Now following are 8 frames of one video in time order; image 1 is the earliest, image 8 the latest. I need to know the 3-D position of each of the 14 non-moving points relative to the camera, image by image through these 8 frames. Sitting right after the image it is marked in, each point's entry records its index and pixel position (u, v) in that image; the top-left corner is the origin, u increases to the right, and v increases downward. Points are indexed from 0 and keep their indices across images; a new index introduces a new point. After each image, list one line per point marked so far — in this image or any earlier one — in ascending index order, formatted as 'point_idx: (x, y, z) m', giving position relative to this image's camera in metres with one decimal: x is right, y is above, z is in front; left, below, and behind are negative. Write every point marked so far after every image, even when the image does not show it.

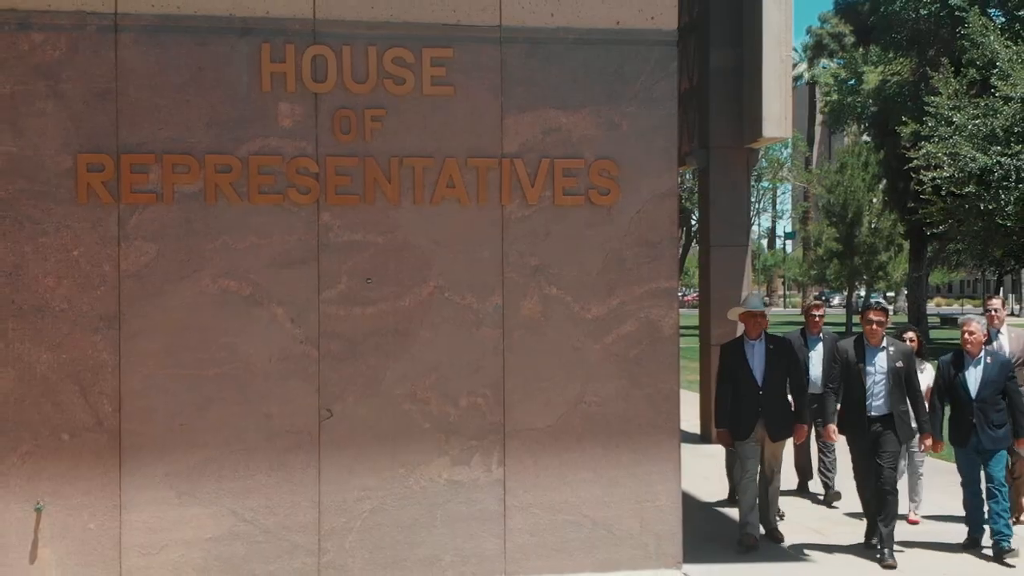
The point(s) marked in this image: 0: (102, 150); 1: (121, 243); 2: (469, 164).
0: (-2.3, +0.8, +6.0) m
1: (-2.2, +0.3, +6.1) m
2: (-0.2, +0.7, +6.4) m
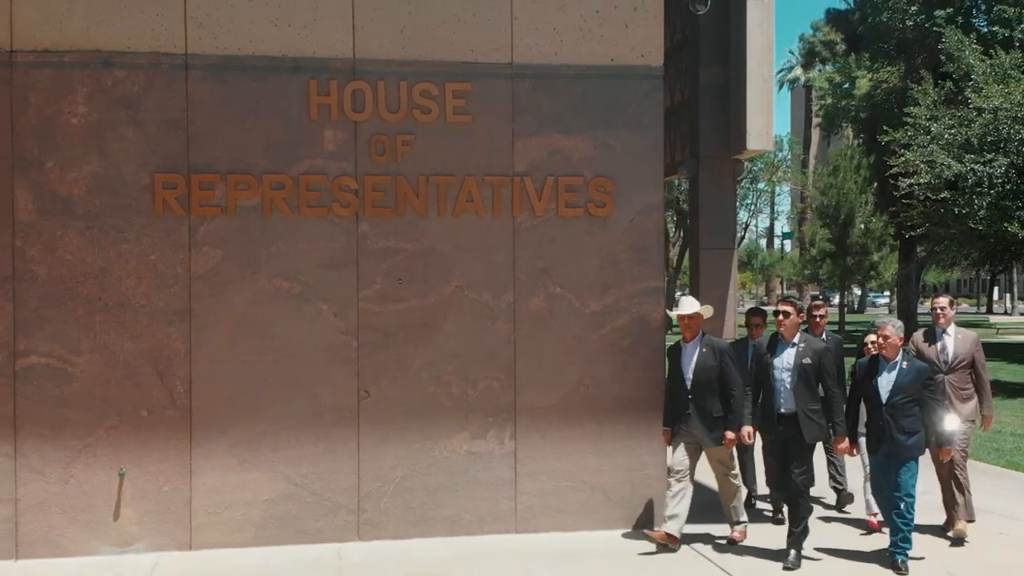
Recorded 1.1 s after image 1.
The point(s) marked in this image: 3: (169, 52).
0: (-2.2, +0.8, +7.1) m
1: (-2.1, +0.3, +7.1) m
2: (-0.2, +0.7, +7.5) m
3: (-2.2, +1.5, +7.1) m
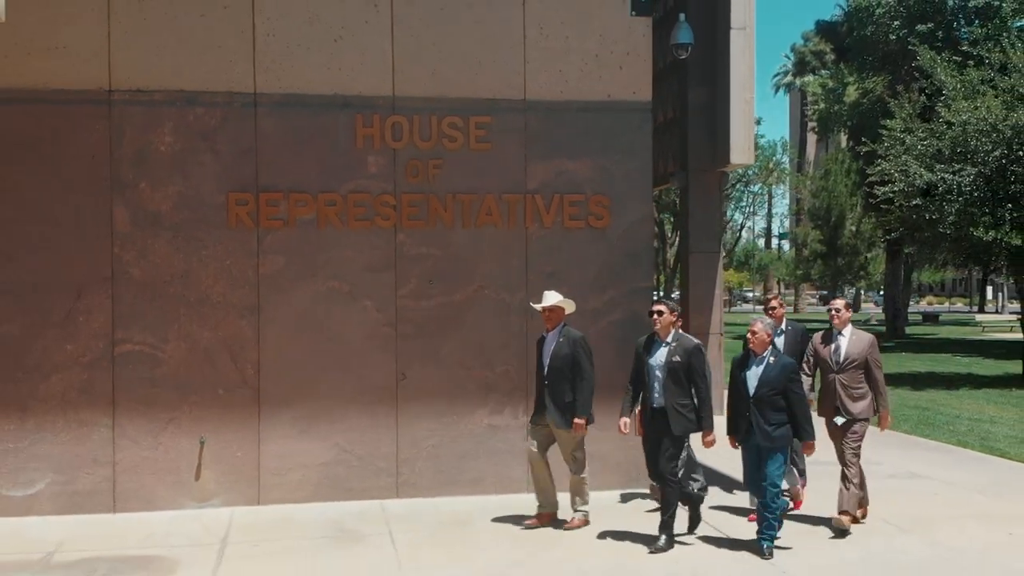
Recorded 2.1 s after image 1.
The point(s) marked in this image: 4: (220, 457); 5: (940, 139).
0: (-2.1, +0.8, +8.5) m
1: (-2.0, +0.3, +8.5) m
2: (-0.1, +0.7, +8.9) m
3: (-2.1, +1.5, +8.5) m
4: (-2.3, -1.3, +8.3) m
5: (+7.5, +2.6, +19.0) m
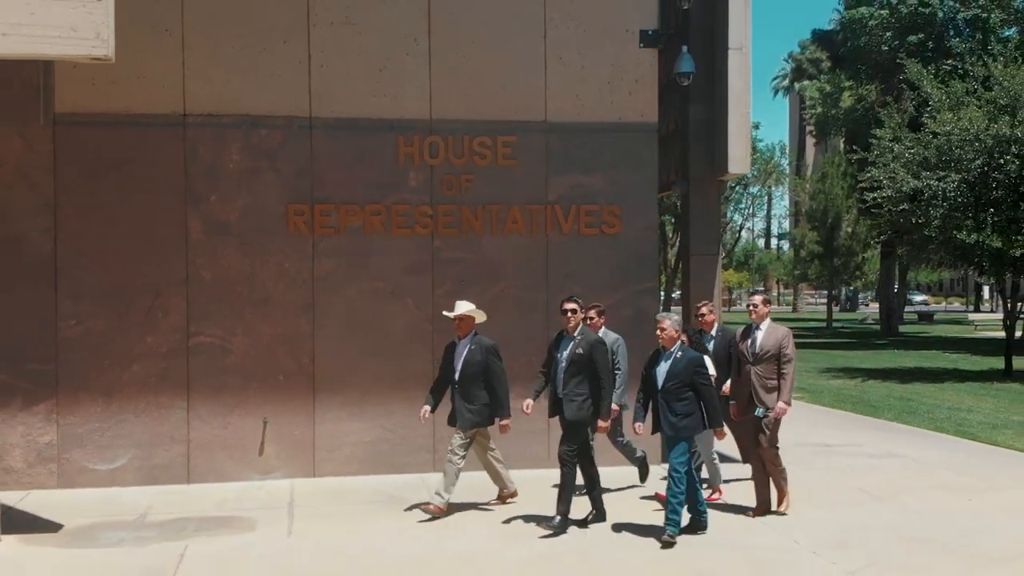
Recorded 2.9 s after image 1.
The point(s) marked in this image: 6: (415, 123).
0: (-1.9, +0.8, +9.7) m
1: (-1.8, +0.3, +9.7) m
2: (+0.1, +0.7, +10.1) m
3: (-1.9, +1.5, +9.7) m
4: (-2.1, -1.3, +9.5) m
5: (+7.7, +2.6, +20.2) m
6: (-0.9, +1.5, +9.9) m
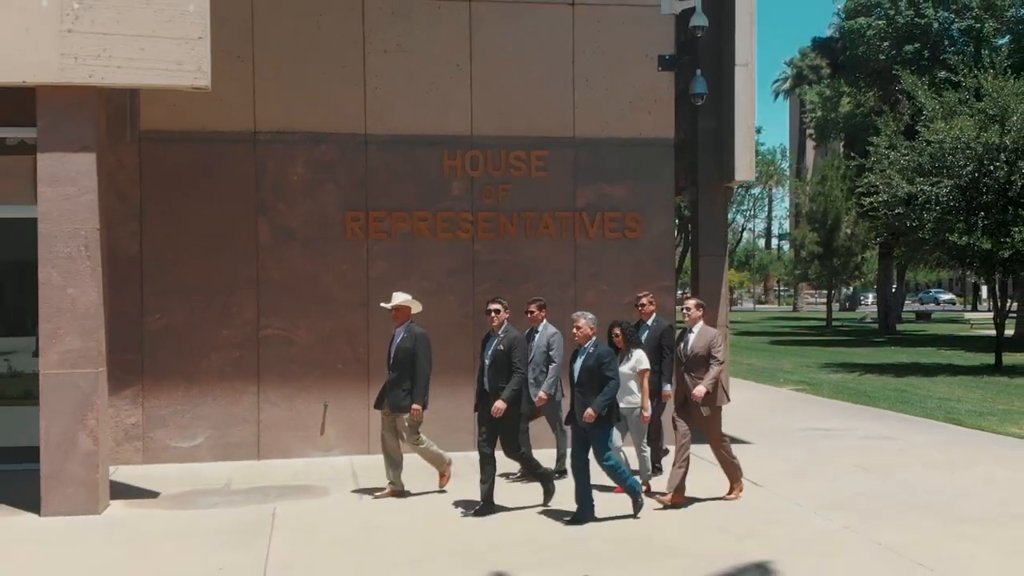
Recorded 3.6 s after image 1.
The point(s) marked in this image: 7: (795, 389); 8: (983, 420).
0: (-1.5, +0.8, +10.9) m
1: (-1.4, +0.3, +10.9) m
2: (+0.5, +0.8, +11.3) m
3: (-1.6, +1.6, +10.9) m
4: (-1.7, -1.3, +10.7) m
5: (+8.1, +2.6, +21.3) m
6: (-0.6, +1.5, +11.1) m
7: (+4.7, -1.7, +17.9) m
8: (+6.1, -1.7, +13.9) m
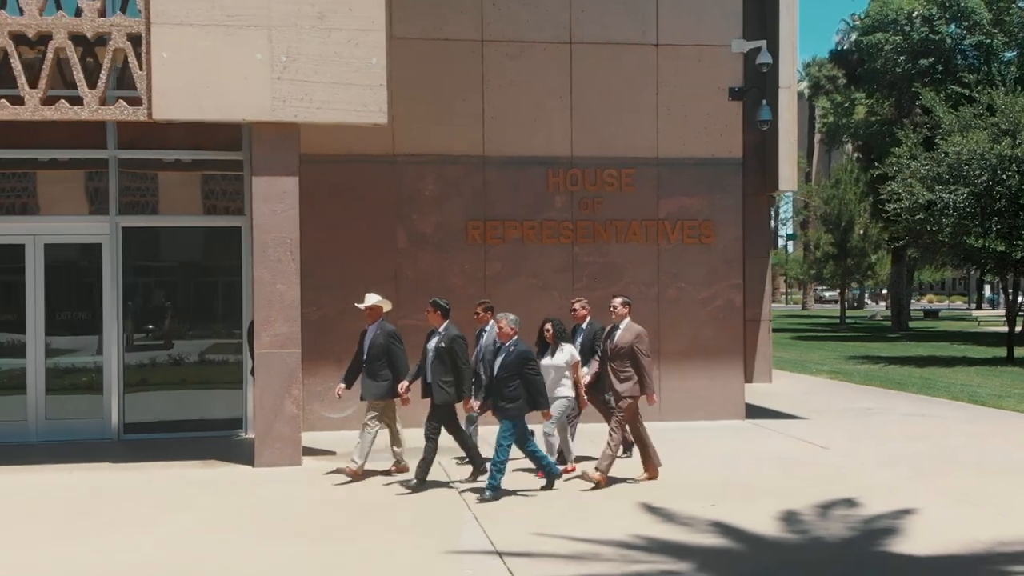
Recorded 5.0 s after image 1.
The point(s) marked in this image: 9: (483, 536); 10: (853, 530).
0: (-0.4, +0.8, +12.9) m
1: (-0.3, +0.3, +12.9) m
2: (+1.6, +0.8, +13.3) m
3: (-0.4, +1.6, +12.9) m
4: (-0.6, -1.3, +12.7) m
5: (+9.2, +2.7, +23.3) m
6: (+0.6, +1.6, +13.1) m
7: (+5.9, -1.7, +19.9) m
8: (+7.2, -1.7, +15.9) m
9: (-0.2, -1.8, +7.7) m
10: (+2.5, -1.8, +7.9) m
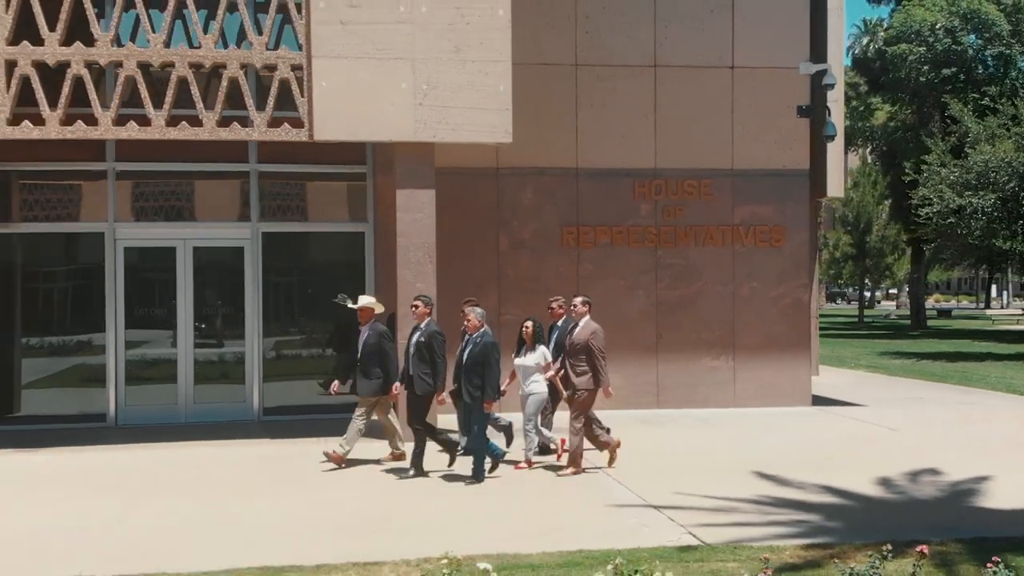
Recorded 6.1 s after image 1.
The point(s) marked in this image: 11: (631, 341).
0: (+0.8, +0.8, +14.3) m
1: (+0.9, +0.3, +14.3) m
2: (+2.9, +0.8, +14.7) m
3: (+0.8, +1.6, +14.3) m
4: (+0.7, -1.2, +14.1) m
5: (+10.5, +2.7, +24.8) m
6: (+1.8, +1.6, +14.6) m
7: (+7.1, -1.6, +21.4) m
8: (+8.5, -1.7, +17.4) m
9: (+1.0, -1.8, +9.2) m
10: (+3.7, -1.8, +9.3) m
11: (+1.6, -0.7, +14.3) m
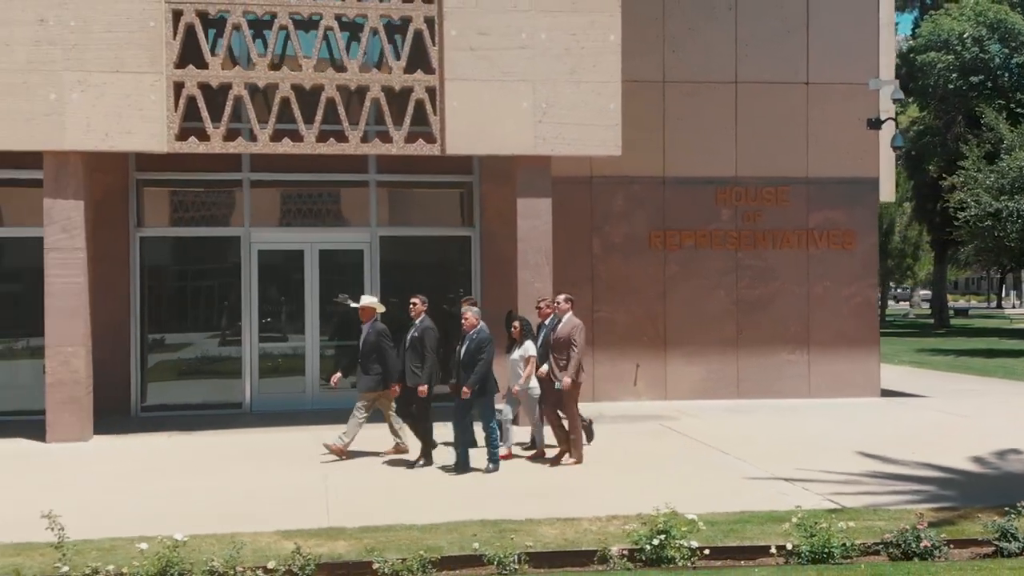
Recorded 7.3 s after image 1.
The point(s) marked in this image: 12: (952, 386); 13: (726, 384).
0: (+2.2, +0.8, +15.5) m
1: (+2.3, +0.3, +15.5) m
2: (+4.2, +0.8, +15.9) m
3: (+2.2, +1.6, +15.5) m
4: (+2.0, -1.2, +15.4) m
5: (+11.8, +2.7, +26.0) m
6: (+3.2, +1.6, +15.8) m
7: (+8.4, -1.6, +22.6) m
8: (+9.8, -1.7, +18.6) m
9: (+2.4, -1.8, +10.4) m
10: (+5.1, -1.8, +10.5) m
11: (+3.0, -0.7, +15.5) m
12: (+7.4, -1.6, +18.1) m
13: (+3.2, -1.4, +15.6) m
